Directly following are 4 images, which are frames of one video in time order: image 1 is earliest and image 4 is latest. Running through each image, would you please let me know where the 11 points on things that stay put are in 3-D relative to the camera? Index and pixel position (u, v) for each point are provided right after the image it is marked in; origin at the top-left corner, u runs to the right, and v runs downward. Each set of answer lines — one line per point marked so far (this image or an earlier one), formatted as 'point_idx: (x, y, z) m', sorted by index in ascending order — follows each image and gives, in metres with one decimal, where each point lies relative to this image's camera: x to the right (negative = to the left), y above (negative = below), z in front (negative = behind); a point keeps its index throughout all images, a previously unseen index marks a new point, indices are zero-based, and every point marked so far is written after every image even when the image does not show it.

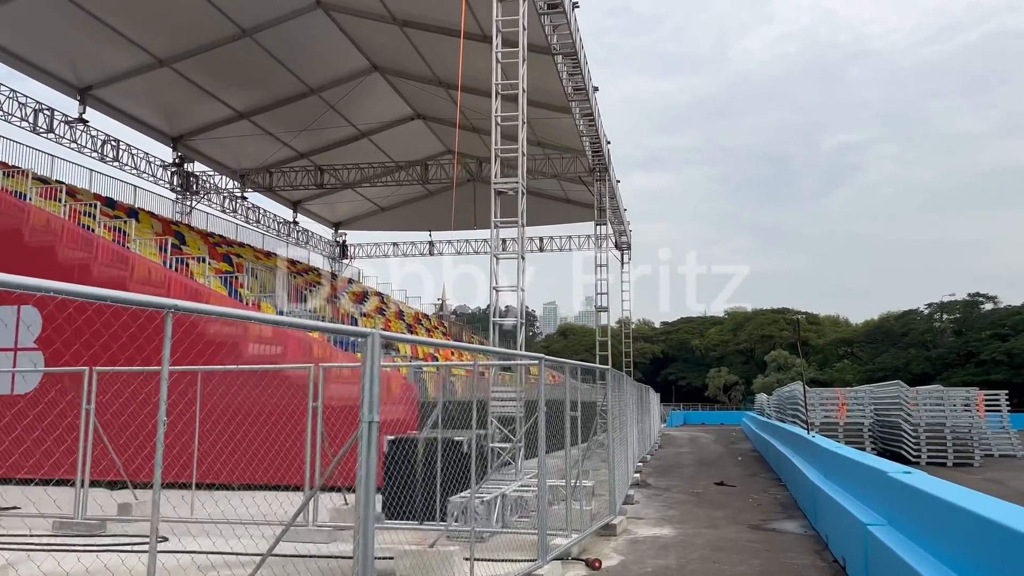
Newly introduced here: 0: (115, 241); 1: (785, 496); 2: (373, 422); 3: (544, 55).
0: (-6.6, +0.8, +13.8) m
1: (+3.8, -2.9, +11.6) m
2: (-0.7, -0.6, +4.0) m
3: (+0.7, +5.3, +18.9) m
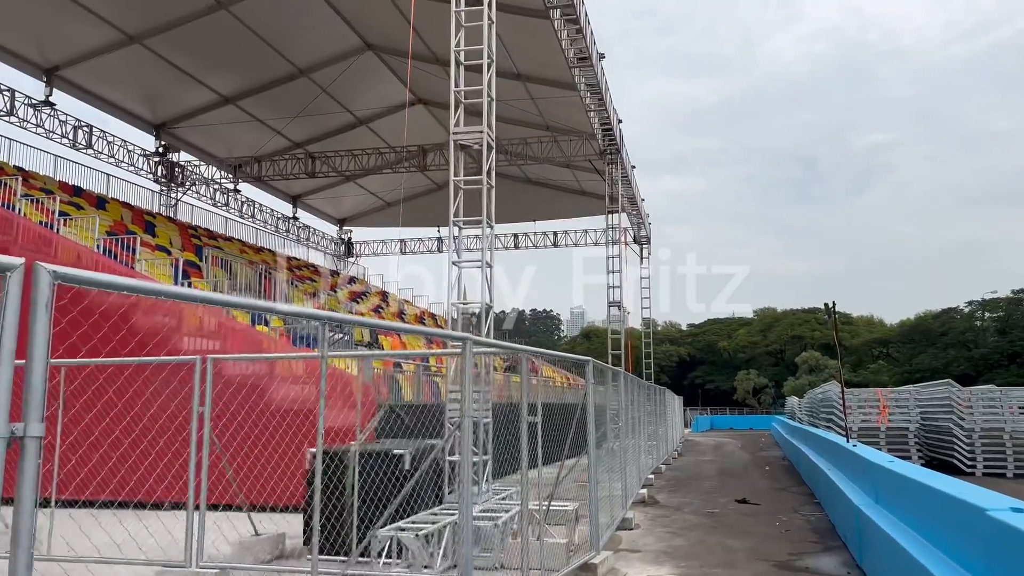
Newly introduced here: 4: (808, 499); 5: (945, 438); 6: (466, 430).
0: (-6.8, +0.9, +12.1) m
1: (+3.6, -2.6, +9.6) m
2: (-1.2, -0.4, +2.1) m
3: (+0.6, +5.5, +17.0) m
4: (+4.1, -2.9, +11.5) m
5: (+9.3, -3.2, +17.9) m
6: (-0.3, -0.7, +4.4) m
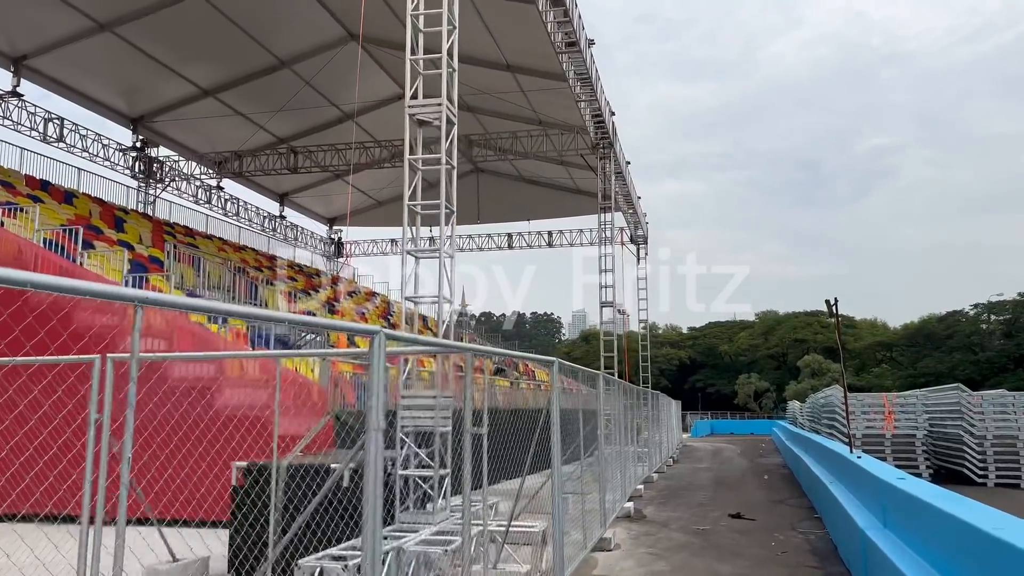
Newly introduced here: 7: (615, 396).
0: (-7.1, +1.0, +11.2) m
1: (+3.2, -2.6, +8.7) m
2: (-1.5, -0.3, +1.2) m
3: (+0.3, +5.5, +16.2) m
4: (+3.8, -2.9, +10.6) m
5: (+9.0, -3.2, +17.0) m
6: (-0.6, -0.7, +3.5) m
7: (+1.7, -1.8, +13.6) m
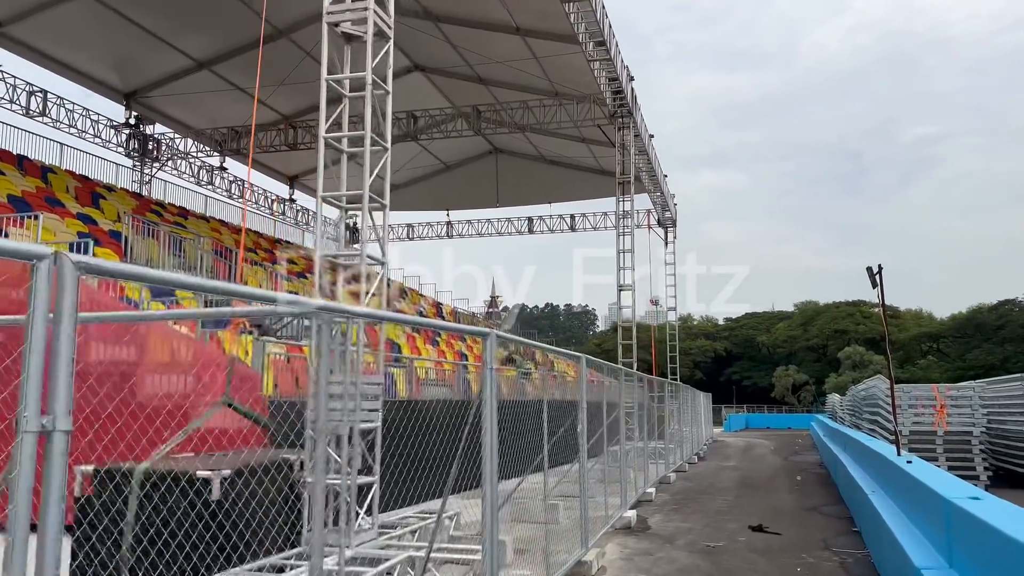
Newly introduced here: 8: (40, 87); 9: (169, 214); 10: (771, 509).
0: (-7.3, +1.3, +10.0) m
1: (+2.9, -2.3, +7.0) m
2: (-2.2, 0.0, -0.3) m
3: (+0.3, +5.9, +14.5) m
4: (+3.5, -2.5, +8.9) m
5: (+9.0, -2.8, +15.1) m
6: (-1.1, -0.4, +2.0) m
7: (+1.6, -1.4, +12.0) m
8: (-10.8, +4.6, +19.1) m
9: (-8.0, +1.8, +19.5) m
10: (+3.2, -2.7, +10.4) m
